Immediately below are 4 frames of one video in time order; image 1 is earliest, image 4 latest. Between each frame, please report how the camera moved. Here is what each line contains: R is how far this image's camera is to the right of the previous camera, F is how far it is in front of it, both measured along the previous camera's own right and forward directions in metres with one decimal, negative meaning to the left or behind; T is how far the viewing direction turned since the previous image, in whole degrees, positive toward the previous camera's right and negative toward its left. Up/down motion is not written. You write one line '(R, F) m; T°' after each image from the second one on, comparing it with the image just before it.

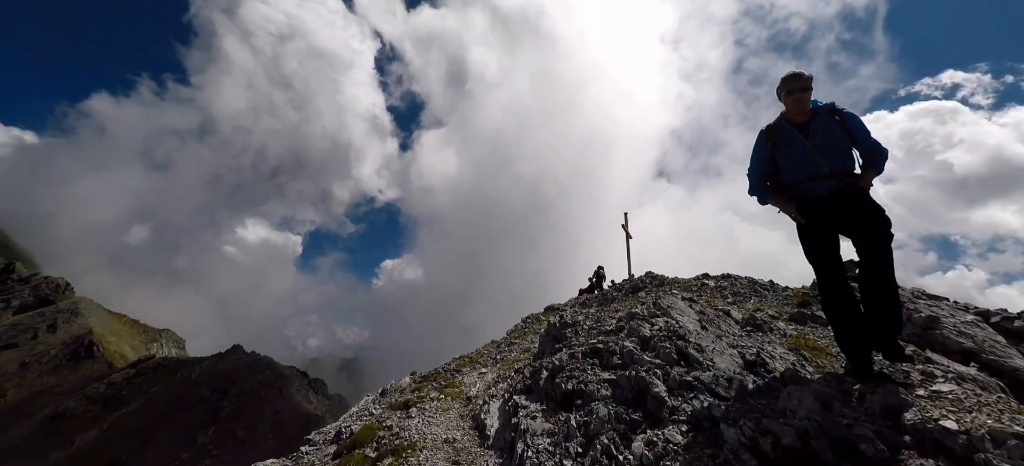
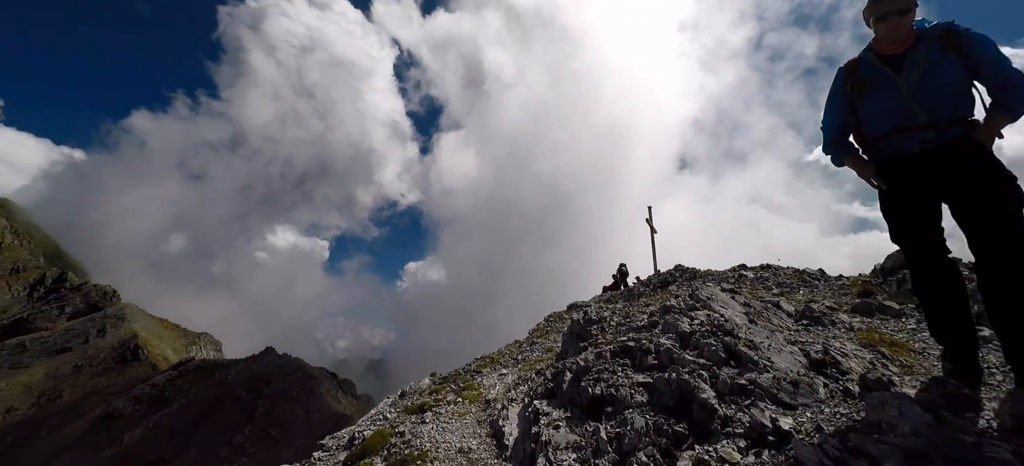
(+0.2, +1.7) m; -3°
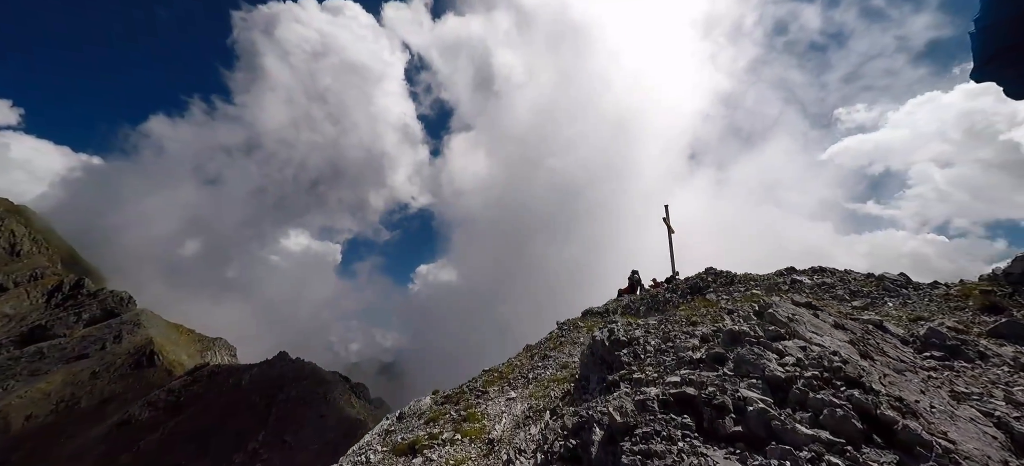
(+0.2, +4.0) m; -1°
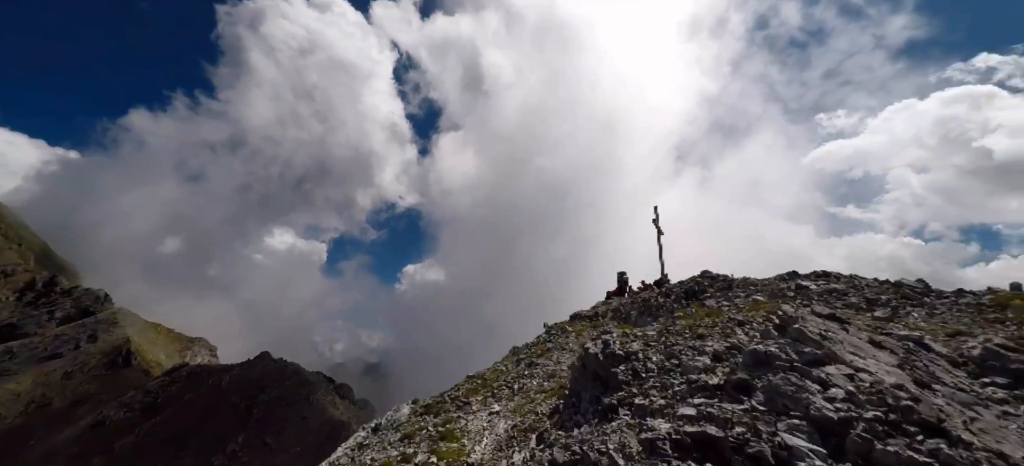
(+0.2, +2.0) m; +2°
